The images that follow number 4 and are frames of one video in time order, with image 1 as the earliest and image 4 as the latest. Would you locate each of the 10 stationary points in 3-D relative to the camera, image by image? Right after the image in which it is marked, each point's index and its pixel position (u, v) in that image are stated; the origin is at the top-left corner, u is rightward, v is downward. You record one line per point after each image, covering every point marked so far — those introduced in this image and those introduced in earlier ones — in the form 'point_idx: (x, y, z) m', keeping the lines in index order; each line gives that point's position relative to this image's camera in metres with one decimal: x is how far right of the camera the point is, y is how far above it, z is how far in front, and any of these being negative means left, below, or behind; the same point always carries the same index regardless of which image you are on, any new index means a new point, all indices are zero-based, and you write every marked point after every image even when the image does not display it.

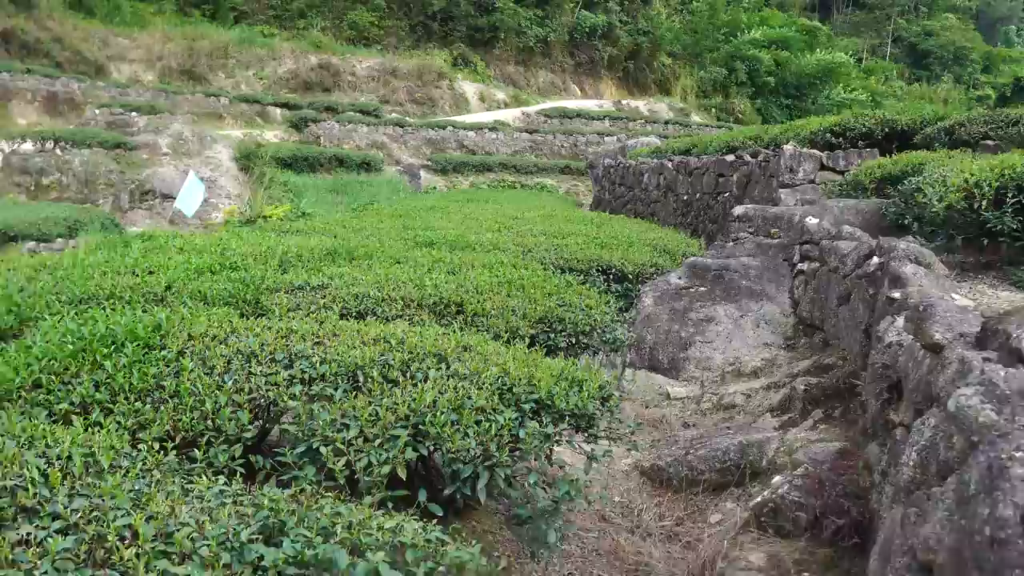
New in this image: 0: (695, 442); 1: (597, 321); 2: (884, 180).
0: (+0.6, -0.5, +3.5) m
1: (+0.3, -0.1, +3.8) m
2: (+2.3, +0.7, +6.0) m
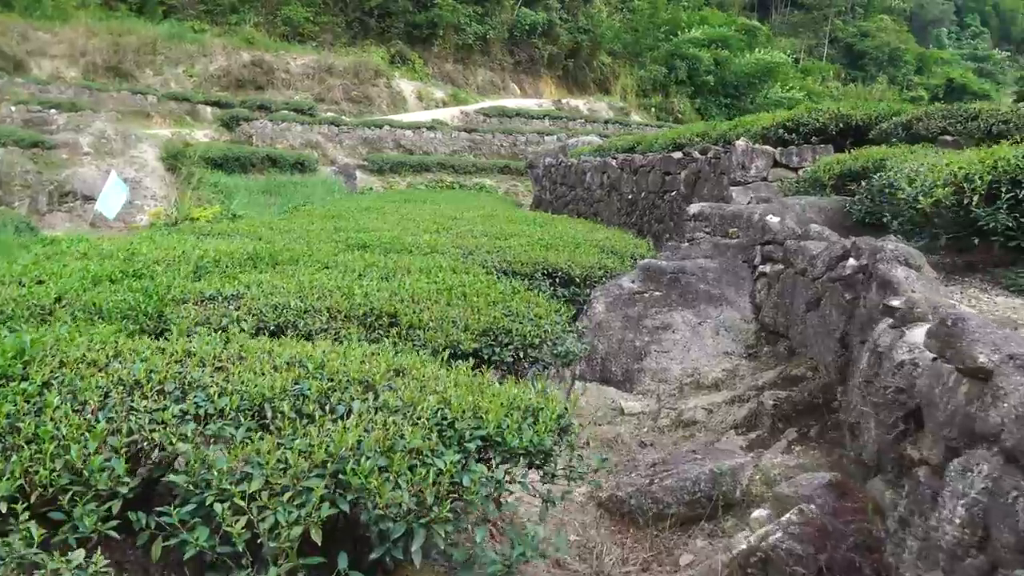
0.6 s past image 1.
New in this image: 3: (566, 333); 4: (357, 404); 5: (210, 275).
0: (+0.5, -0.6, +3.1) m
1: (+0.1, -0.1, +3.4) m
2: (+1.9, +0.7, +5.7) m
3: (+0.2, -0.2, +3.6) m
4: (-0.3, -0.2, +2.1) m
5: (-1.3, +0.1, +4.2) m
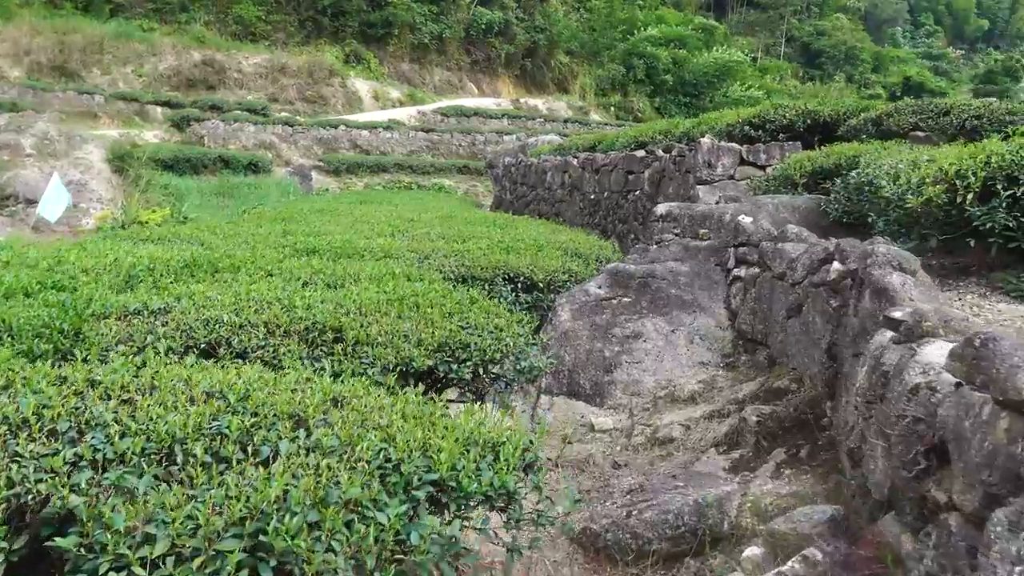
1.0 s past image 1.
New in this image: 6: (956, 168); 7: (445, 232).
0: (+0.4, -0.6, +2.8) m
1: (0.0, -0.2, +3.1) m
2: (+1.7, +0.6, +5.5) m
3: (+0.1, -0.2, +3.3) m
4: (-0.4, -0.3, +1.8) m
5: (-1.4, 0.0, +3.8) m
6: (+1.3, +0.4, +3.0) m
7: (-0.5, +0.4, +7.2) m
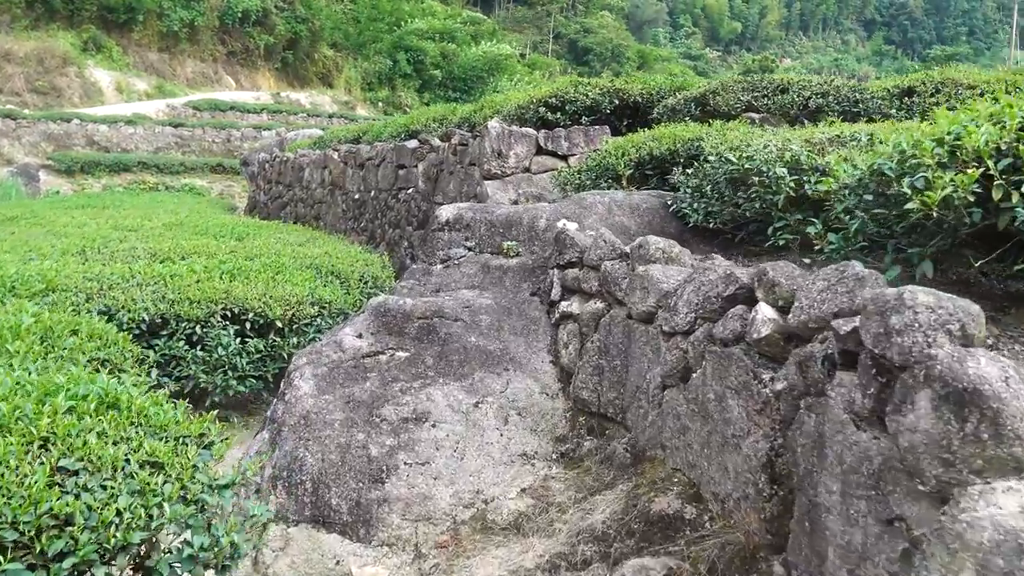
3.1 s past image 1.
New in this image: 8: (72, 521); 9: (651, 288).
0: (-0.1, -0.7, +1.3) m
1: (-0.5, -0.3, +1.6) m
2: (+0.6, +0.5, +4.3) m
3: (-0.5, -0.3, +1.8) m
4: (-0.6, -0.4, +0.1) m
5: (-2.1, -0.2, +1.9) m
6: (+0.8, +0.3, +1.7) m
7: (-1.9, +0.2, +5.4) m
8: (-0.6, -0.3, +1.4) m
9: (+0.3, 0.0, +2.4) m
